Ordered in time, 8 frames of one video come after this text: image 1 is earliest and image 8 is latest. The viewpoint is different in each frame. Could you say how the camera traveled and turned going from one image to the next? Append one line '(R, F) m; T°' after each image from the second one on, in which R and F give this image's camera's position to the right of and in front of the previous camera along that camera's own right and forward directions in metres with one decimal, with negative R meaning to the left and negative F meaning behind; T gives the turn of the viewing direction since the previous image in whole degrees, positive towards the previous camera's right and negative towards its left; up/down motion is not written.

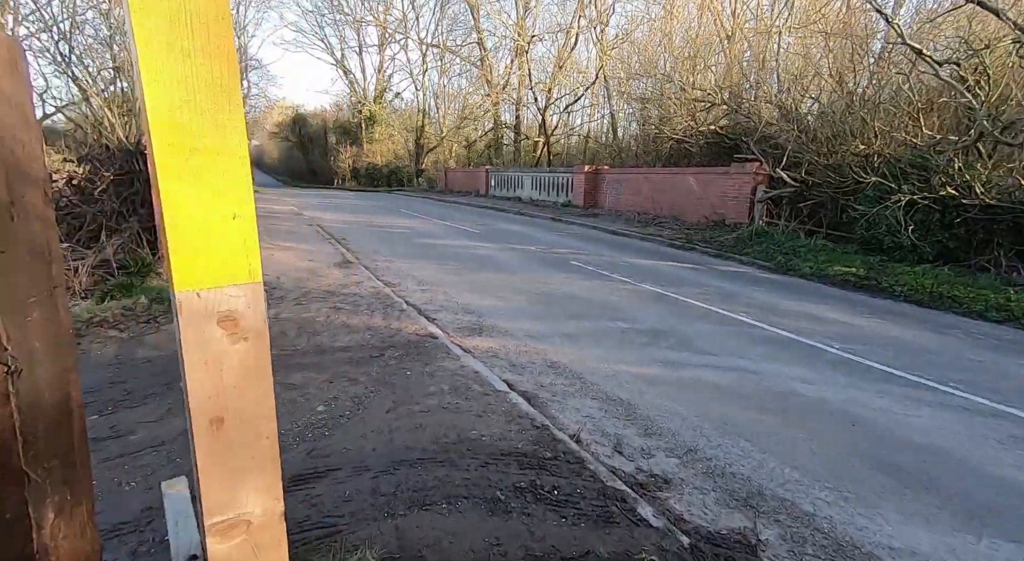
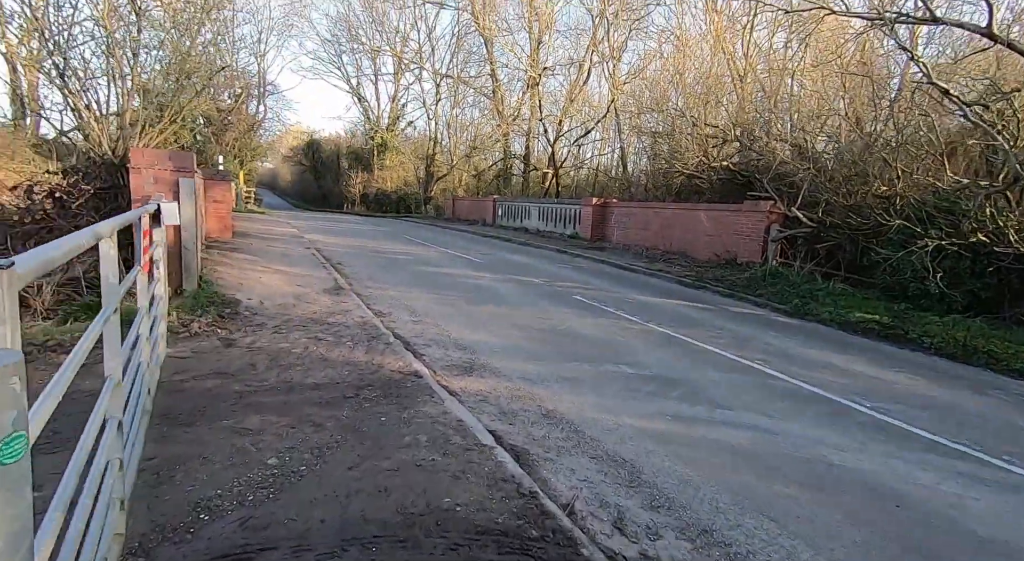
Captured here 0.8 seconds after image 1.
(+0.1, +0.6) m; 0°
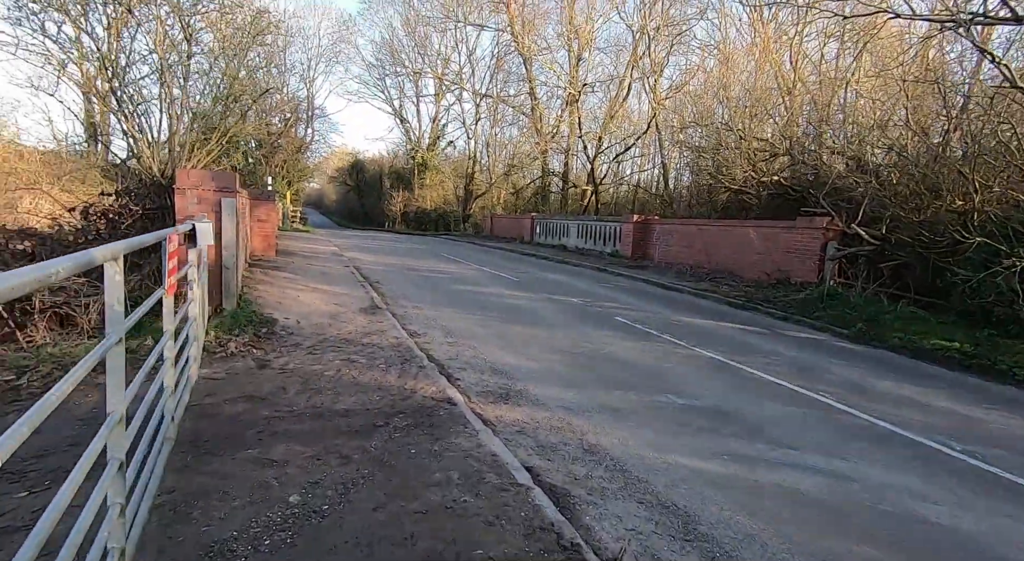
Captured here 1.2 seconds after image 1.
(0.0, +0.3) m; -3°
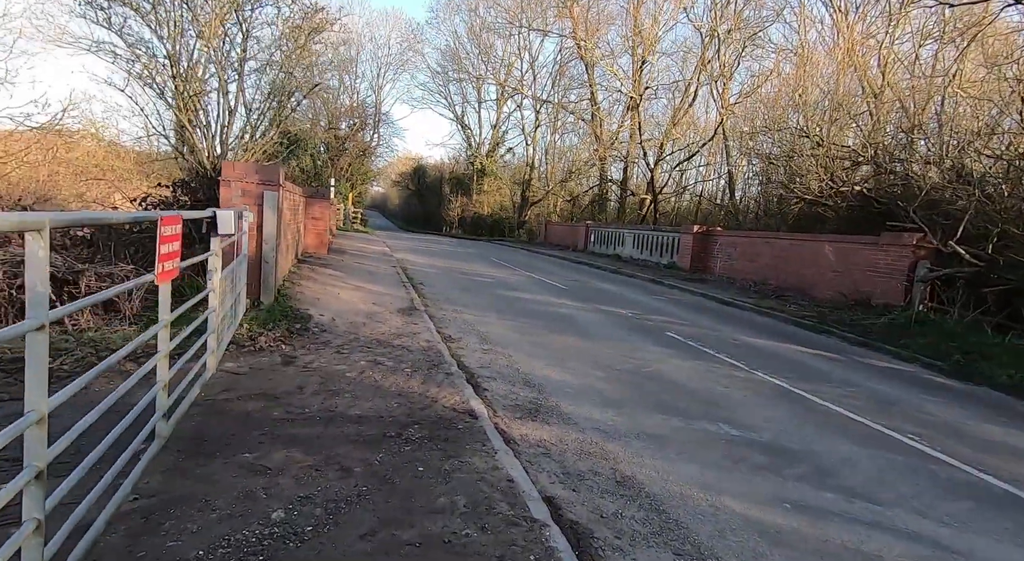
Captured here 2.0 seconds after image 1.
(+0.2, +0.6) m; -5°
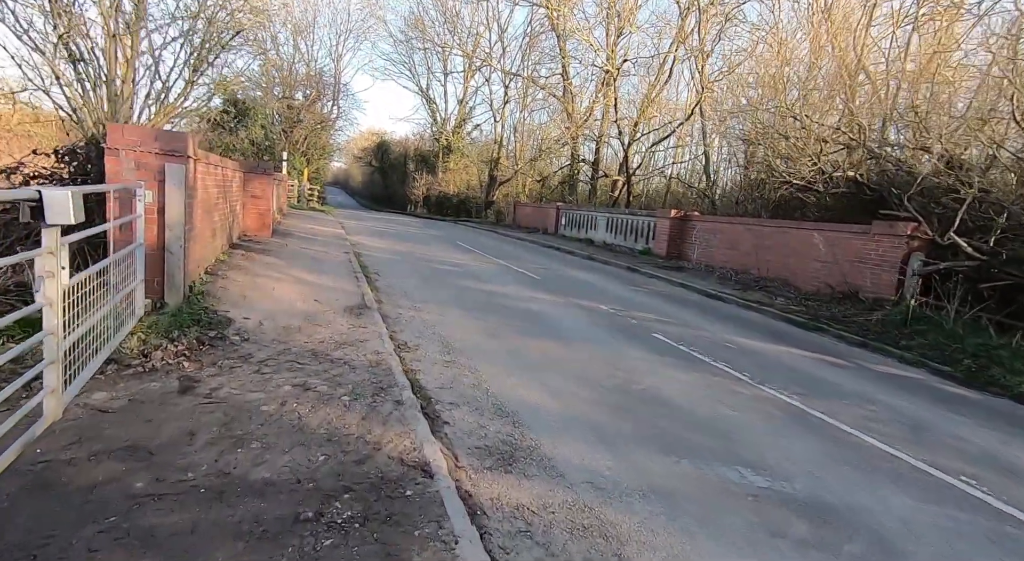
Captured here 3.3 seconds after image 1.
(0.0, +1.4) m; +3°
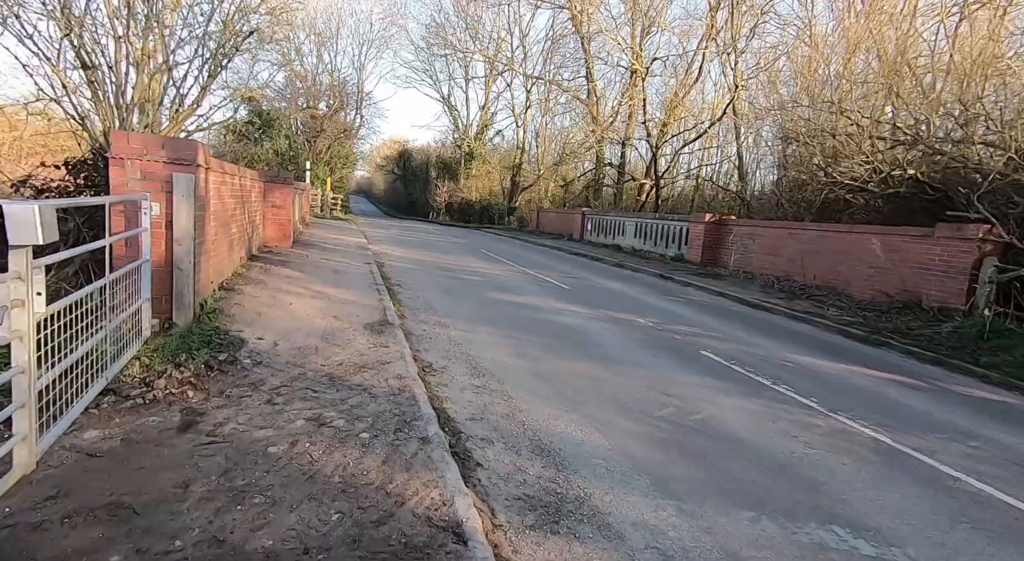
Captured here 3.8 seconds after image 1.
(-0.1, +0.6) m; -2°
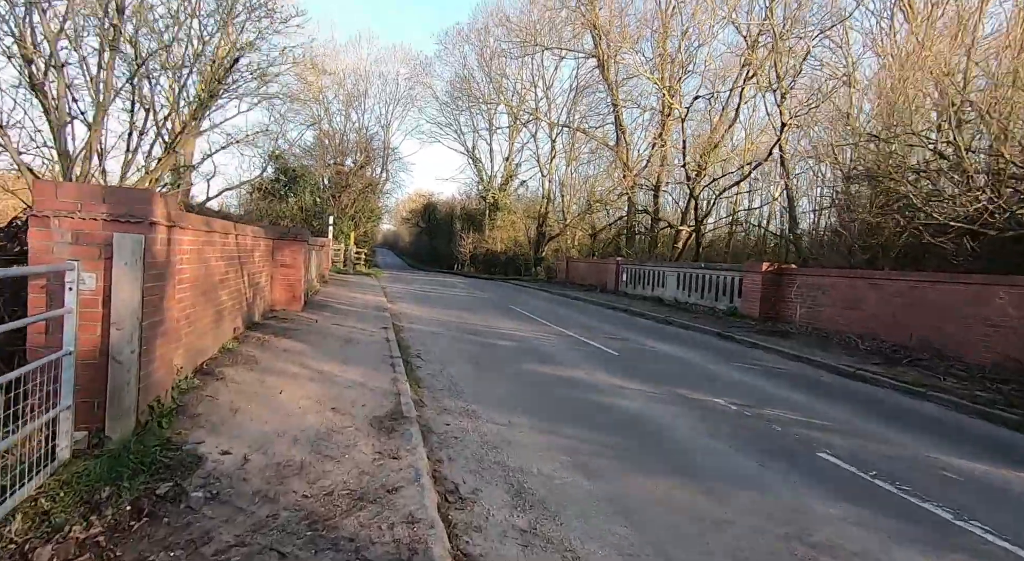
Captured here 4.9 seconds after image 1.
(-0.2, +1.8) m; -2°
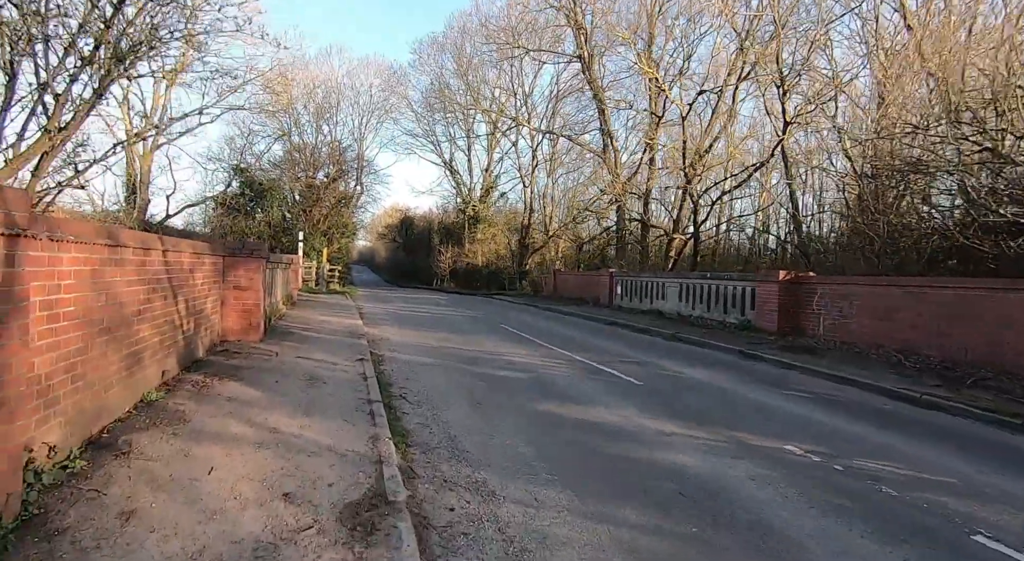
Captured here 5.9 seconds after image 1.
(-0.3, +2.0) m; +2°
